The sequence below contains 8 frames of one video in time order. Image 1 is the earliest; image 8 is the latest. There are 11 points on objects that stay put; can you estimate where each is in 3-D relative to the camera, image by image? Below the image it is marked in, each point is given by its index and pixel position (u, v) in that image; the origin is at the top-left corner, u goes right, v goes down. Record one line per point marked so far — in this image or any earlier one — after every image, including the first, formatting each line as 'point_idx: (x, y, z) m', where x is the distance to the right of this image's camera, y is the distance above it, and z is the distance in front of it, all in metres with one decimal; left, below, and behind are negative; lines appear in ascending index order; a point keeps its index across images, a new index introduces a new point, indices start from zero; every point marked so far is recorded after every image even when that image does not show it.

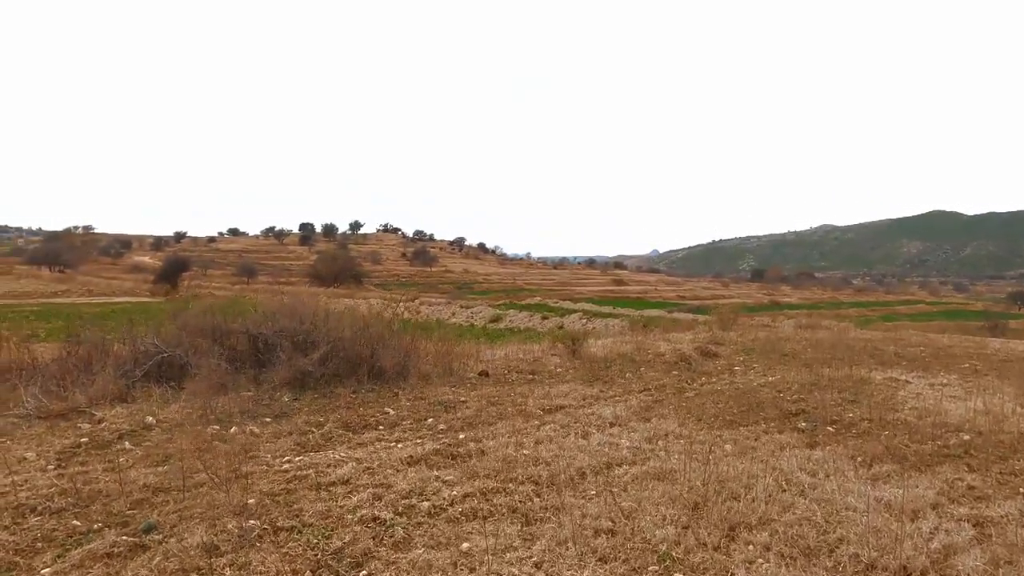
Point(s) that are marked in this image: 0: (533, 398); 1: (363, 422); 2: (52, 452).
0: (+0.3, -1.6, +9.8) m
1: (-1.8, -1.6, +8.1) m
2: (-4.4, -1.6, +6.3) m
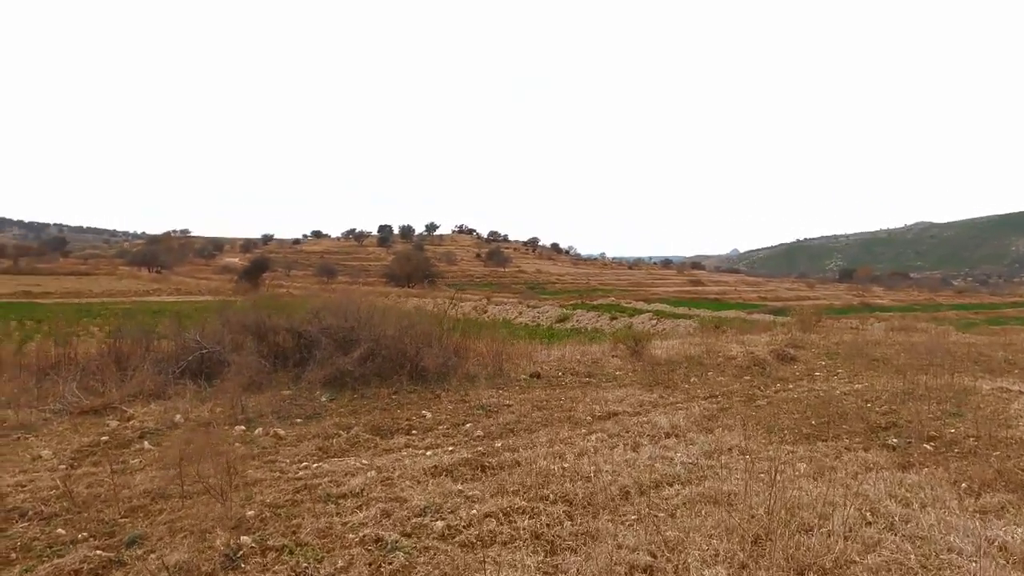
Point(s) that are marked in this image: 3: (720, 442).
0: (+1.0, -1.6, +9.0) m
1: (-1.3, -1.6, +7.6) m
2: (-4.1, -1.5, +6.1) m
3: (+2.2, -1.6, +7.1) m
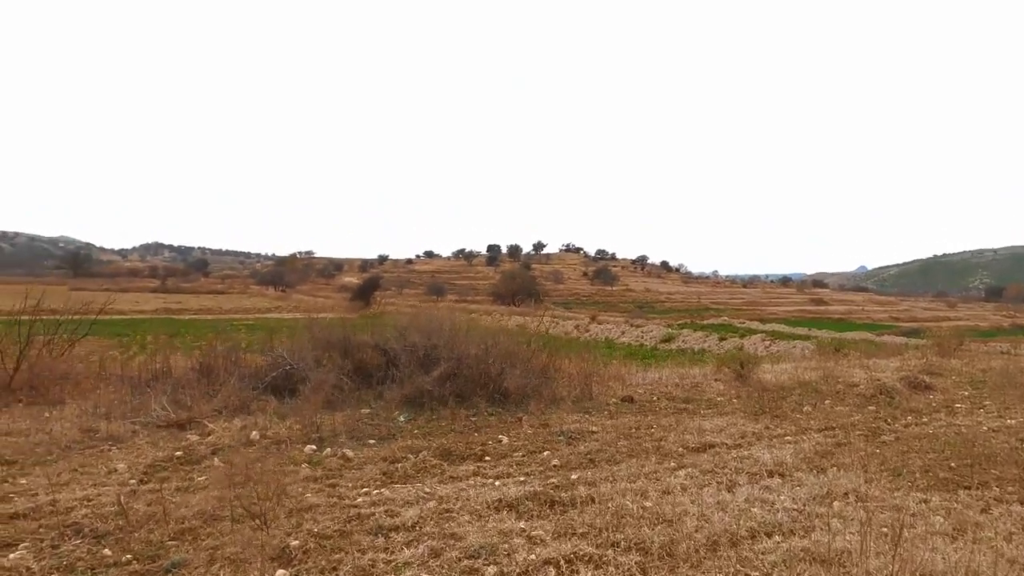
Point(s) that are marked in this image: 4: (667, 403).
0: (+2.0, -1.8, +8.2) m
1: (-0.5, -1.7, +7.1) m
2: (-3.4, -1.6, +6.2) m
3: (+3.0, -1.8, +6.1) m
4: (+2.4, -1.8, +10.2) m
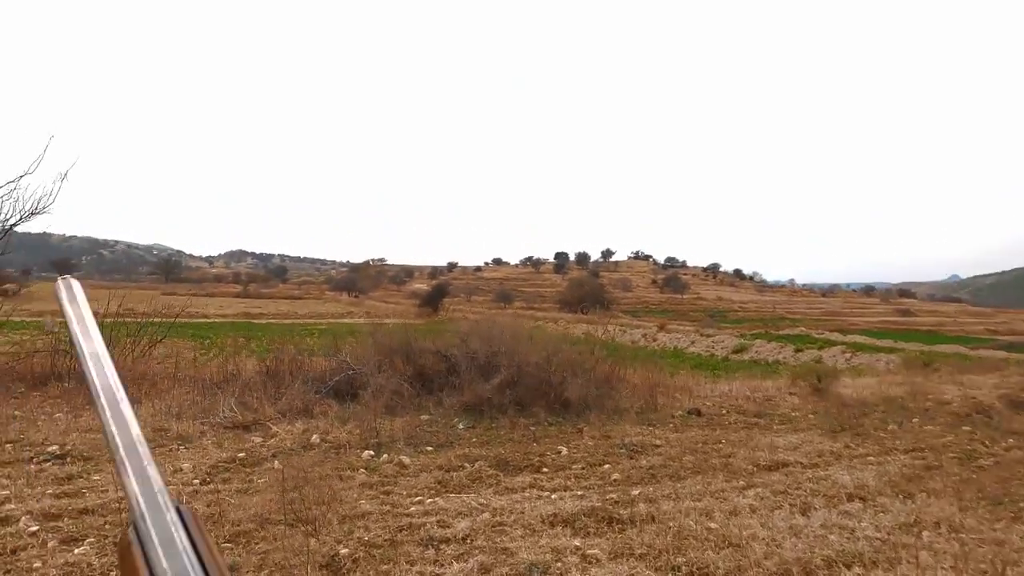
0: (+2.8, -1.9, +7.8) m
1: (+0.2, -1.8, +7.0) m
2: (-2.9, -1.7, +6.3) m
3: (+3.4, -1.9, +5.6) m
4: (+3.3, -1.9, +9.7) m
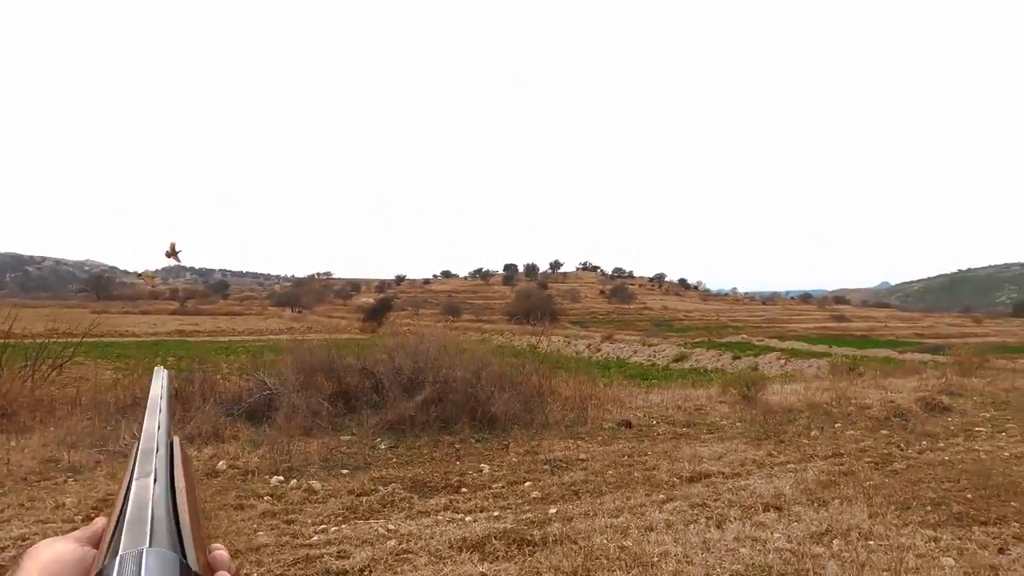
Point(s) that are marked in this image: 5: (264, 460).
0: (+1.9, -2.0, +7.7) m
1: (-0.7, -2.0, +6.7) m
2: (-3.7, -1.9, +5.8) m
3: (+2.7, -2.0, +5.6) m
4: (+2.2, -2.0, +9.7) m
5: (-2.7, -1.9, +7.2) m
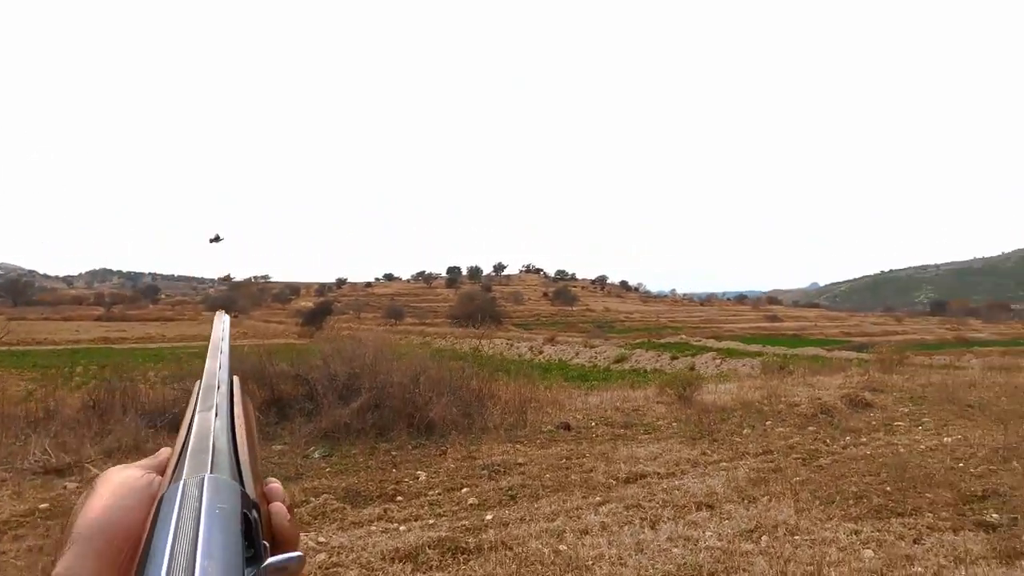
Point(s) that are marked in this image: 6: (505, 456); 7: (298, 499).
0: (+1.1, -2.1, +7.8) m
1: (-1.3, -2.0, +6.6) m
2: (-4.2, -1.9, +5.4) m
3: (+2.2, -2.0, +5.7) m
4: (+1.4, -2.1, +9.8) m
5: (-3.4, -1.9, +6.9) m
6: (-0.1, -2.0, +8.0) m
7: (-2.0, -2.0, +6.2) m
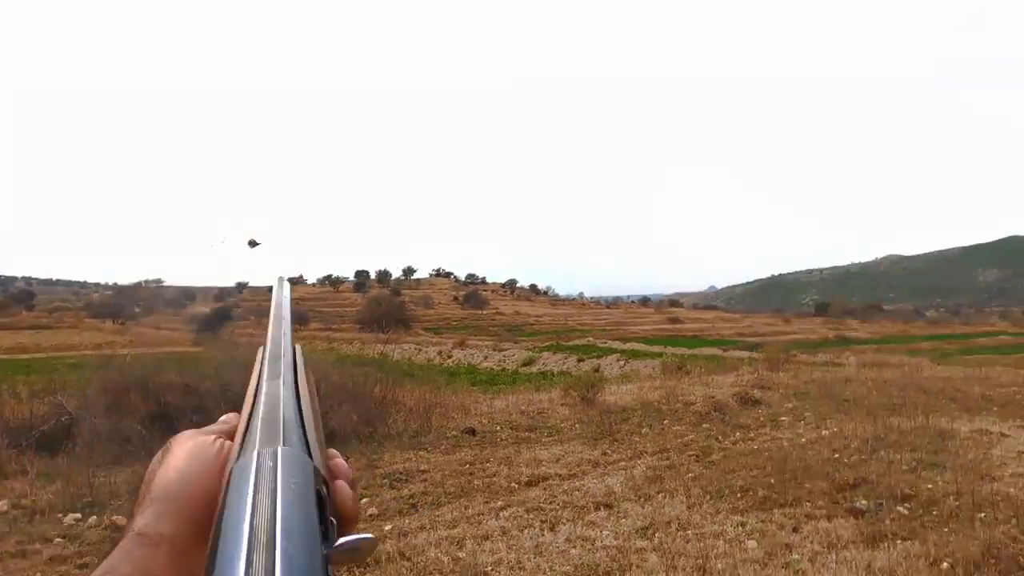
0: (0.0, -2.1, +7.8) m
1: (-2.3, -2.1, +6.3) m
2: (-5.0, -2.0, +4.8) m
3: (+1.3, -2.0, +5.9) m
4: (0.0, -2.1, +9.8) m
5: (-4.3, -2.0, +6.3) m
6: (-1.2, -2.1, +7.8) m
7: (-2.9, -2.0, +5.8) m
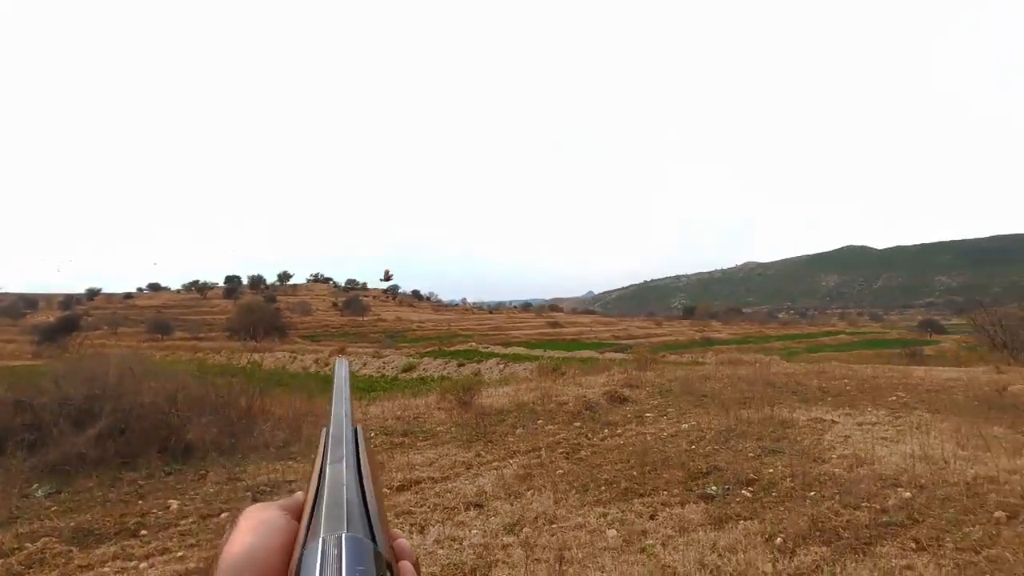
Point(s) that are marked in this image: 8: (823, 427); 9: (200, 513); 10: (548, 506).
0: (-1.5, -2.1, +7.7) m
1: (-3.4, -2.1, +5.8) m
2: (-5.9, -2.0, +3.8) m
3: (+0.1, -2.0, +6.1) m
4: (-1.9, -2.2, +9.7) m
5: (-5.5, -2.0, +5.5) m
6: (-2.7, -2.1, +7.5) m
7: (-4.0, -2.1, +5.2) m
8: (+4.6, -2.0, +9.8) m
9: (-2.9, -2.1, +6.3) m
10: (+0.4, -2.0, +6.2) m
